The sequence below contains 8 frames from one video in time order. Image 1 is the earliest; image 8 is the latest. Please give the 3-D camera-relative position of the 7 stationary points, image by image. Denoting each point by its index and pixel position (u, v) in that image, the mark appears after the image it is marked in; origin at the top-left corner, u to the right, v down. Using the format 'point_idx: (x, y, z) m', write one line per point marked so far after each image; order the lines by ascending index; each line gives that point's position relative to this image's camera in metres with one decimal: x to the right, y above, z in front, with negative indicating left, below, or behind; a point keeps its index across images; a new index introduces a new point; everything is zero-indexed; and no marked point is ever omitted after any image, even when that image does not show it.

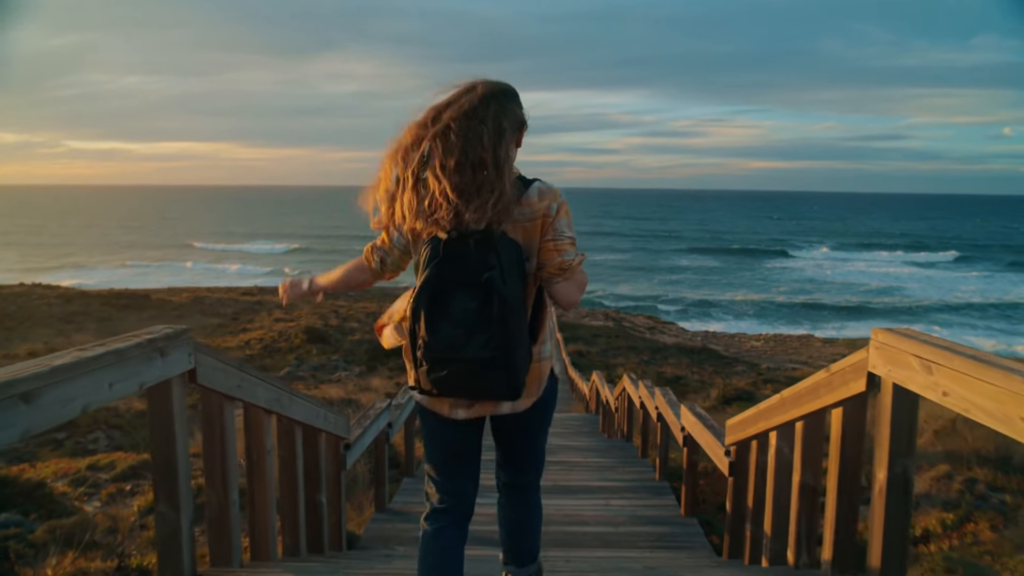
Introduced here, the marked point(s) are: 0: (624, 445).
0: (+1.1, -1.6, +7.3) m
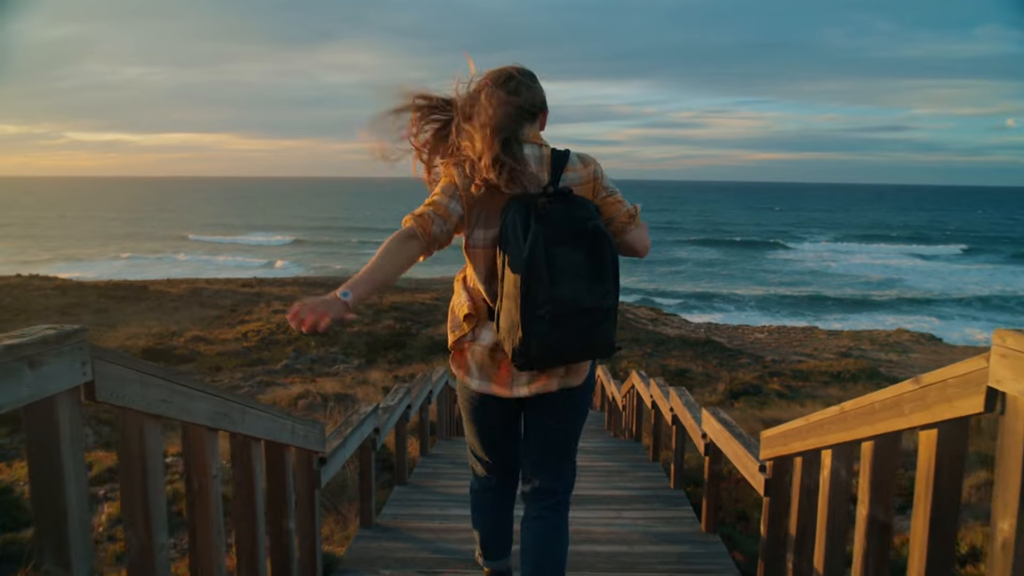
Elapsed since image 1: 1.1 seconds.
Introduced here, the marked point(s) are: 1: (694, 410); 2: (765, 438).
0: (+1.1, -1.5, +6.8) m
1: (+1.1, -0.8, +4.4) m
2: (+1.0, -0.6, +2.9) m
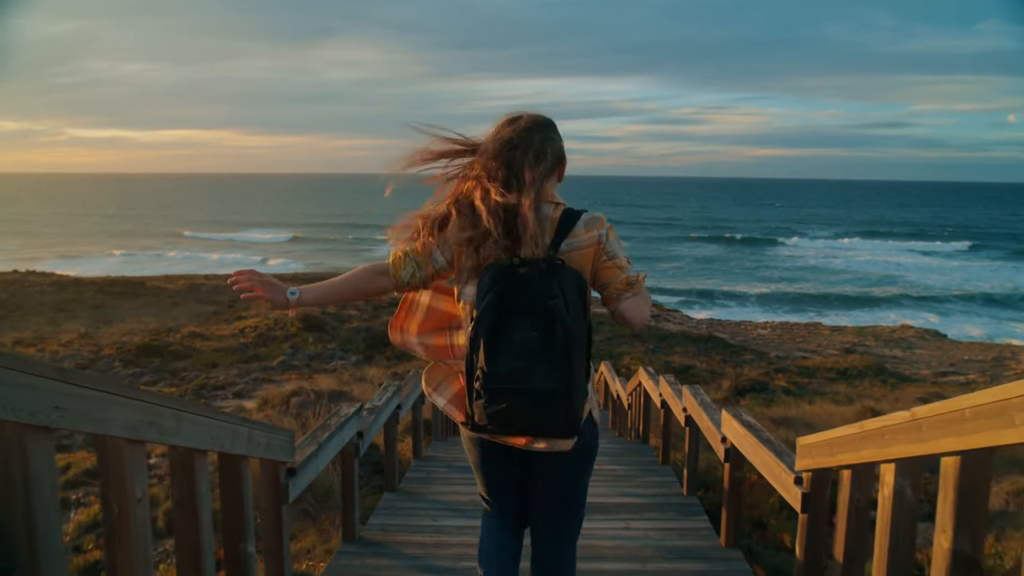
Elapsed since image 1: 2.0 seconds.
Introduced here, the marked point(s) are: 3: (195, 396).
0: (+1.1, -1.4, +6.5) m
1: (+1.1, -0.7, +4.0) m
2: (+1.0, -0.5, +2.5) m
3: (-7.3, -2.5, +16.6) m
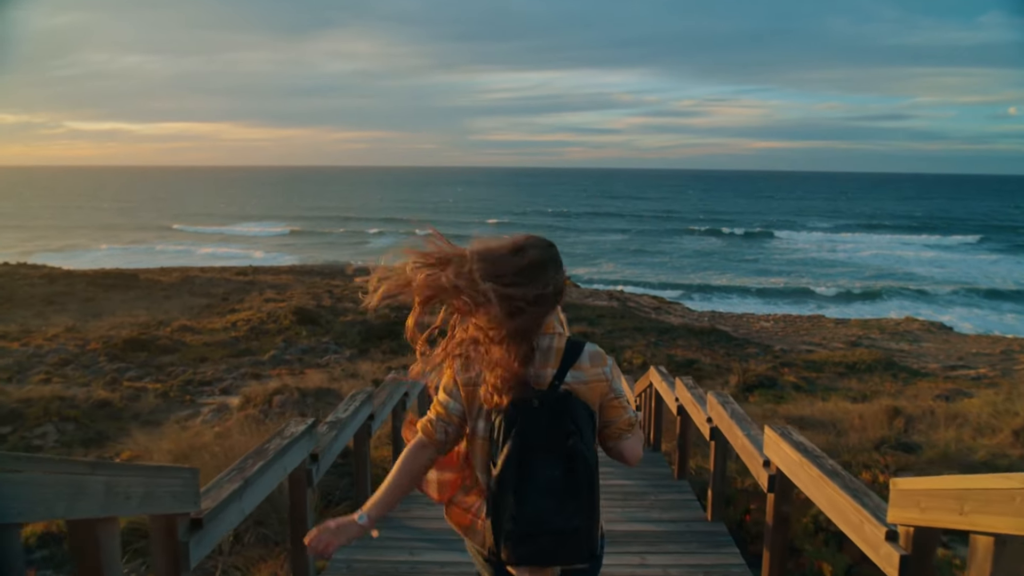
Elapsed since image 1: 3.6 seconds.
0: (+1.1, -1.3, +5.8) m
1: (+1.1, -0.6, +3.3) m
2: (+1.0, -0.5, +1.8) m
3: (-7.4, -2.3, +15.9) m
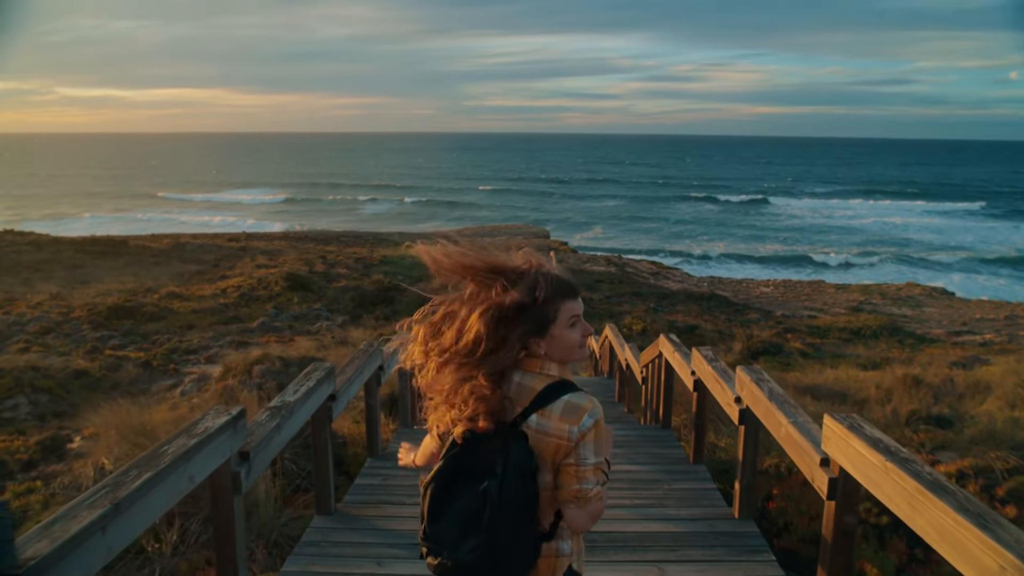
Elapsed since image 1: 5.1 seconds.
0: (+1.0, -1.0, +5.2) m
1: (+1.0, -0.5, +2.6) m
2: (+0.9, -0.4, +1.2) m
3: (-7.5, -1.5, +15.3) m
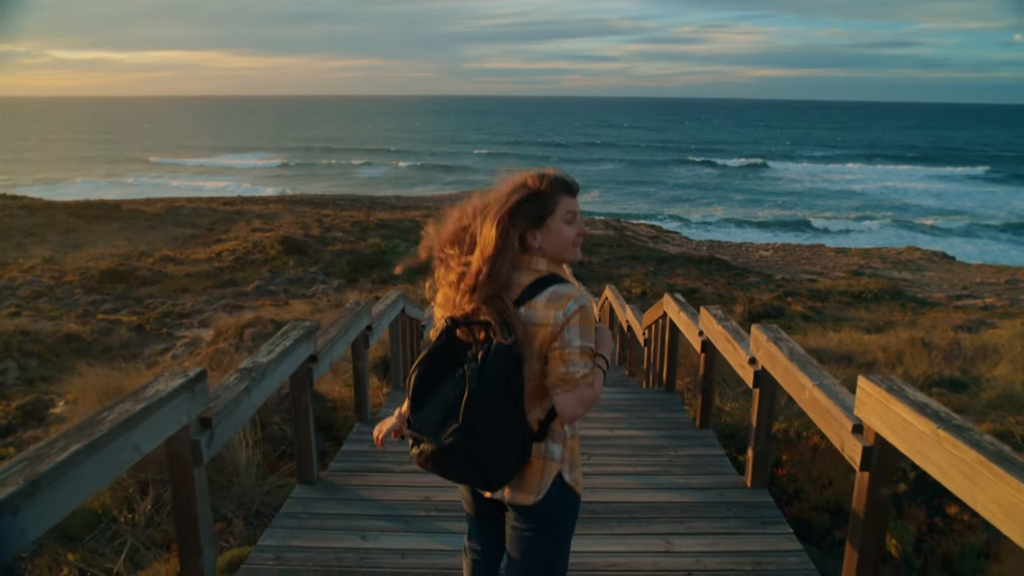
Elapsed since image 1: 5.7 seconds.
0: (+1.0, -0.7, +4.9) m
1: (+1.0, -0.3, +2.4) m
2: (+0.9, -0.3, +0.9) m
3: (-7.5, -0.8, +15.1) m
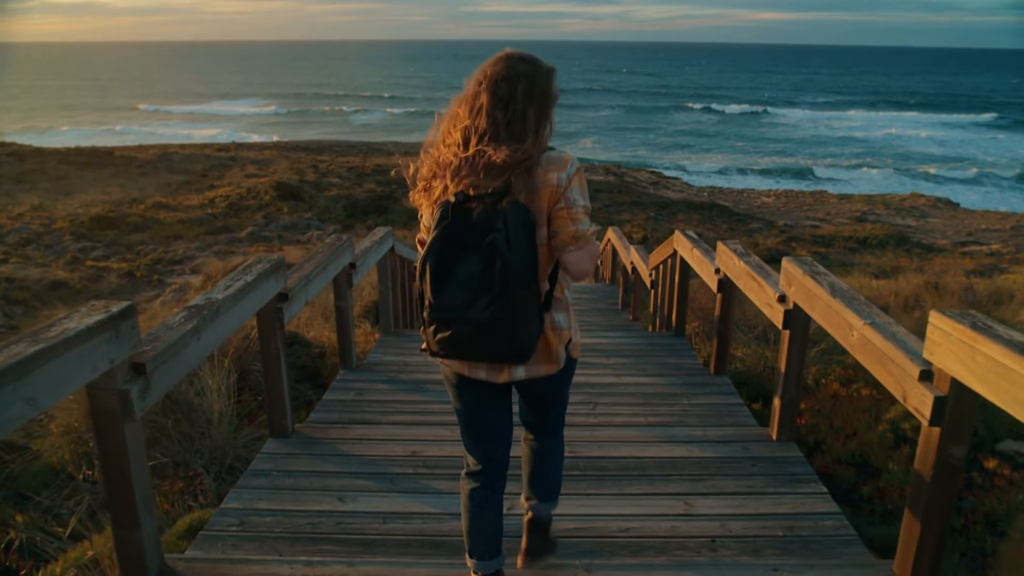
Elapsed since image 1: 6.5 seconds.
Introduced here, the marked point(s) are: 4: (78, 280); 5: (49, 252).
0: (+1.0, -0.3, +4.6) m
1: (+1.0, -0.1, +2.1) m
2: (+0.9, -0.2, +0.6) m
3: (-7.5, +0.3, +14.8) m
4: (-8.1, +0.2, +13.4) m
5: (-11.0, +0.9, +17.1) m
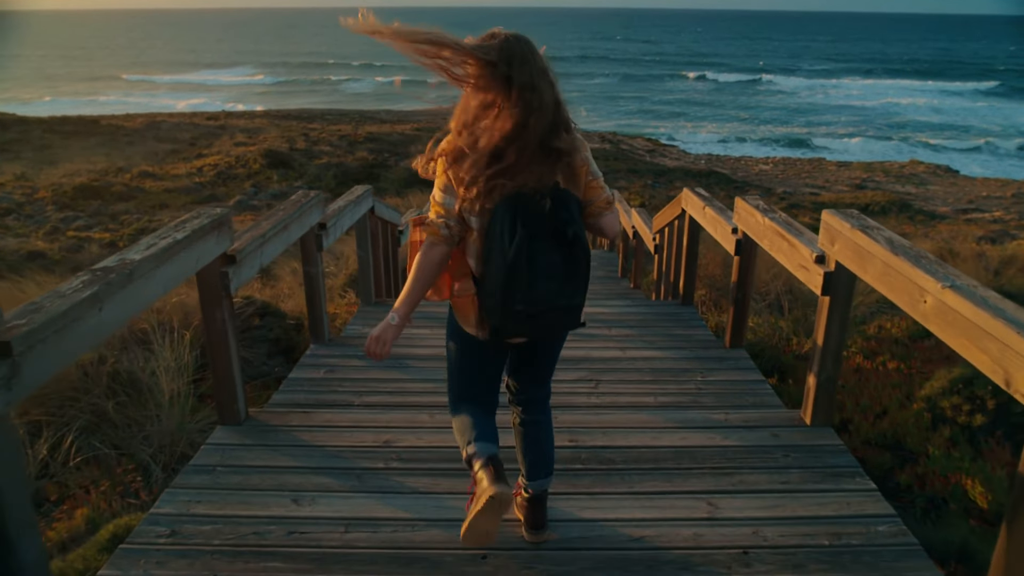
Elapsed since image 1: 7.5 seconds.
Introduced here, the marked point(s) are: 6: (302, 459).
0: (+1.0, -0.1, +4.2) m
1: (+1.0, 0.0, +1.7) m
2: (+0.9, -0.1, +0.2) m
3: (-7.6, +0.9, +14.3) m
4: (-8.2, +0.7, +12.9) m
5: (-11.2, +1.5, +16.6) m
6: (-0.6, -0.5, +2.1) m
